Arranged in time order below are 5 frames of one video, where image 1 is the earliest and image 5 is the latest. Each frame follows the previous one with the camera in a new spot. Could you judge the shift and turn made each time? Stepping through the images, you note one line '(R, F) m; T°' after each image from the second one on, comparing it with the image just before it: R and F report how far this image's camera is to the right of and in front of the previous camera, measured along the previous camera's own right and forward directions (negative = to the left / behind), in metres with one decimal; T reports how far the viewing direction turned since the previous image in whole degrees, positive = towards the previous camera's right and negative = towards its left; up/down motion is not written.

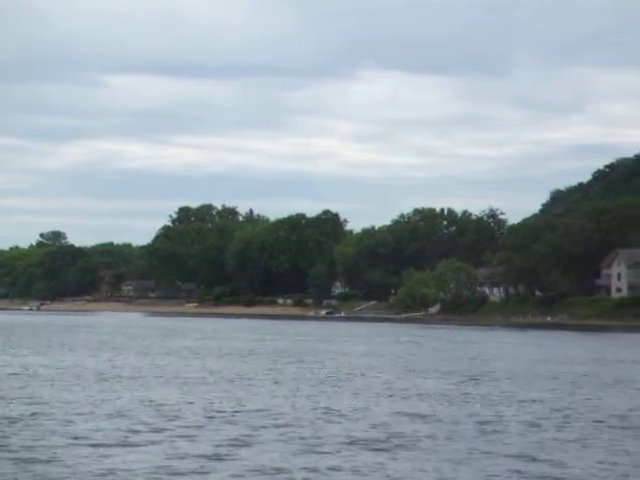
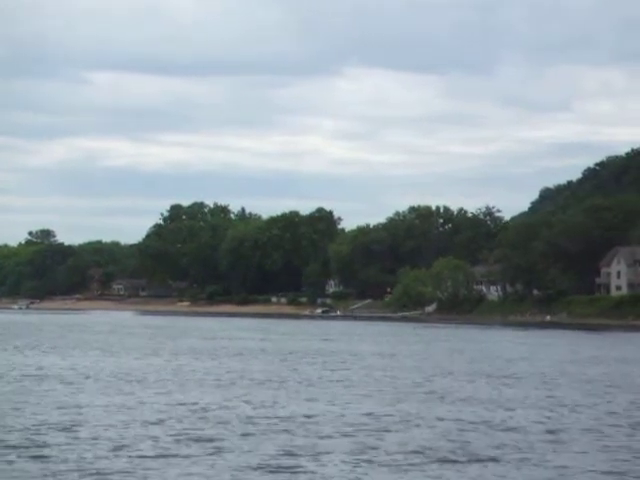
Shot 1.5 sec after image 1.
(-1.0, +1.4) m; +1°
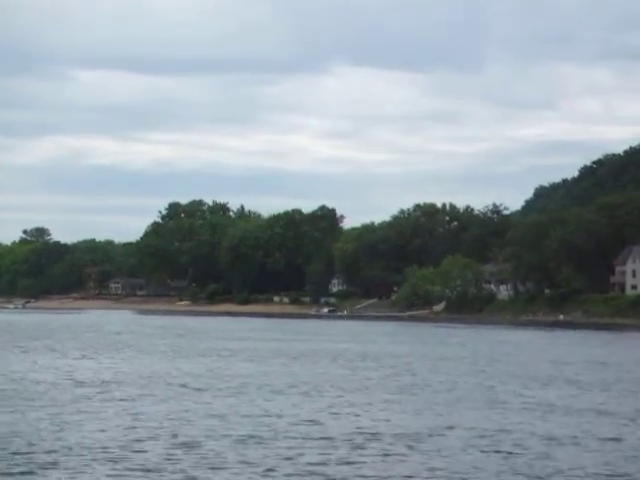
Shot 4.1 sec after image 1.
(-2.2, +2.4) m; +1°
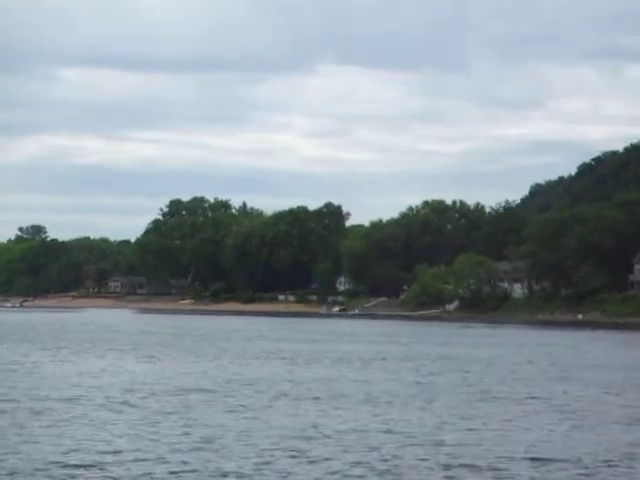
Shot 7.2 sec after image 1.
(-2.6, +2.6) m; +1°
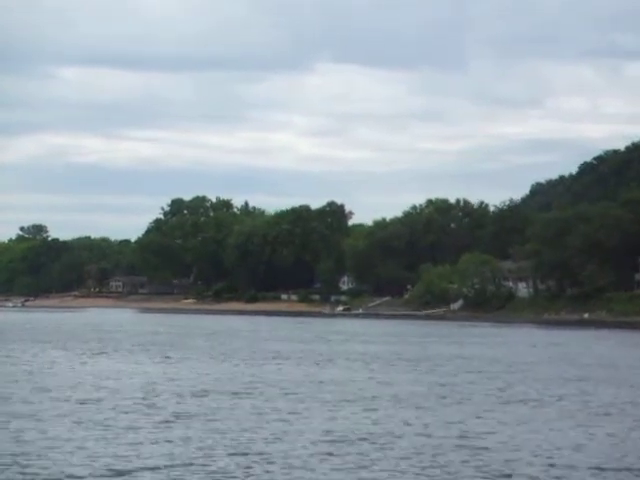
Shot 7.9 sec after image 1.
(-0.5, +0.6) m; 0°
